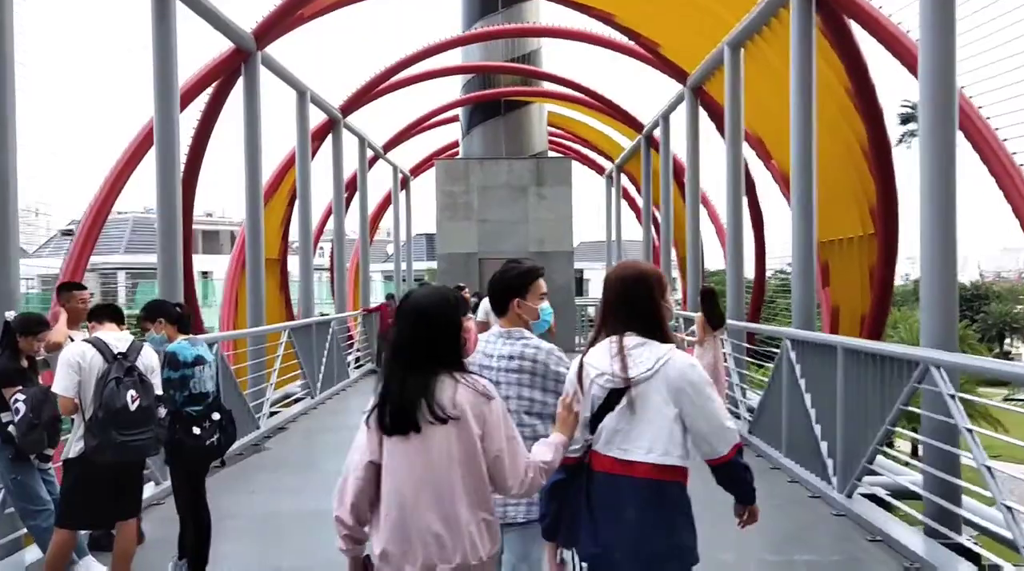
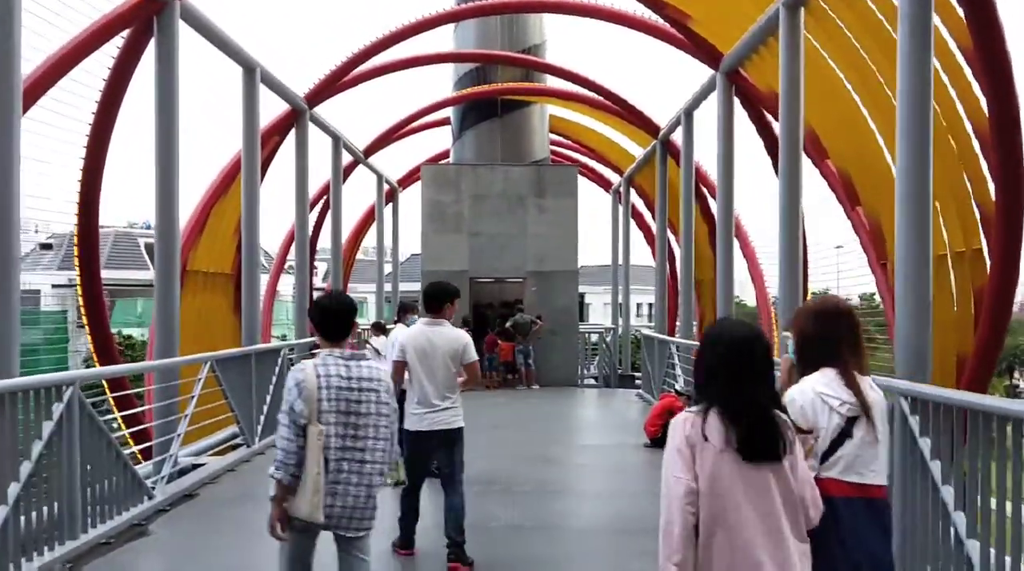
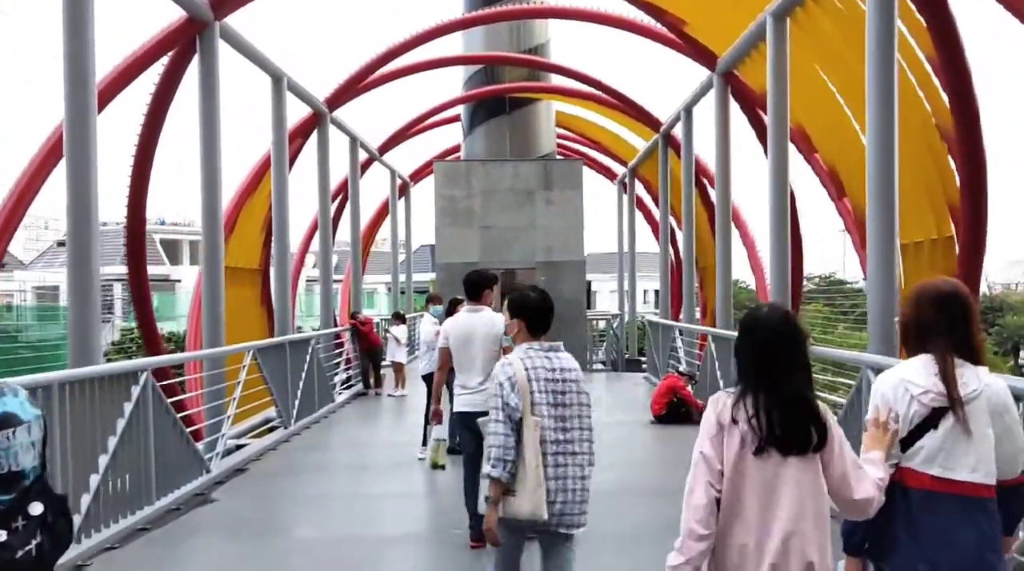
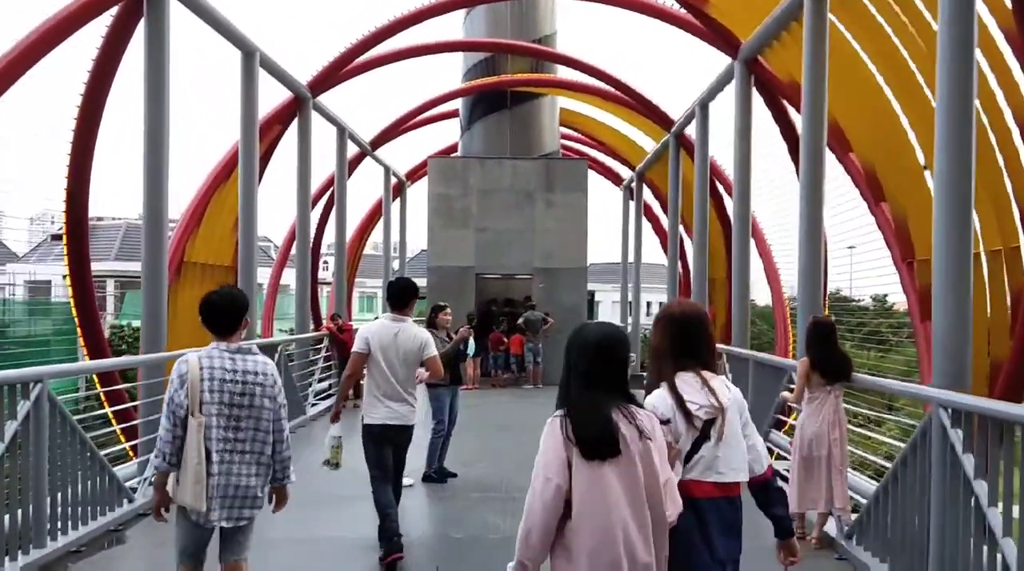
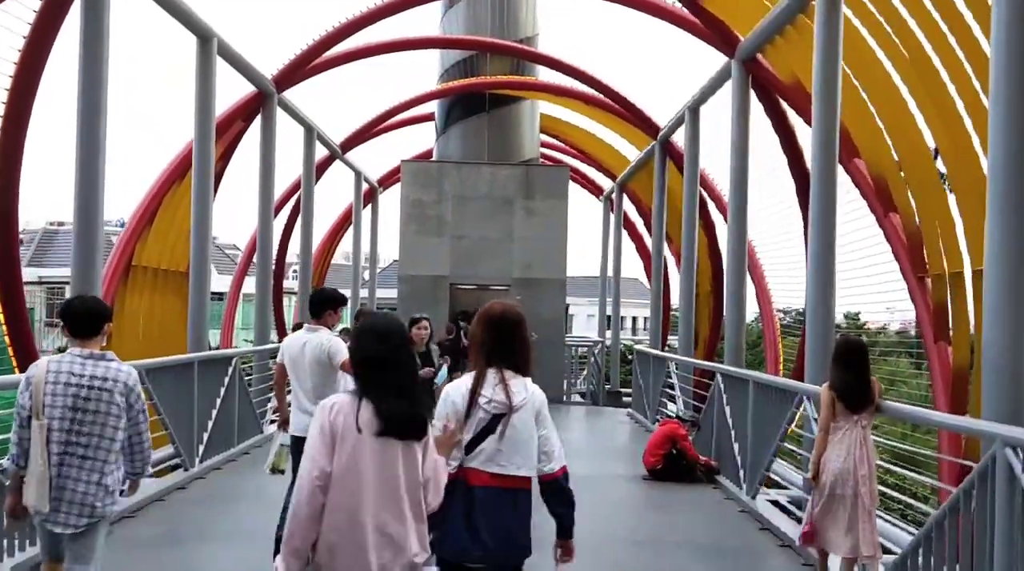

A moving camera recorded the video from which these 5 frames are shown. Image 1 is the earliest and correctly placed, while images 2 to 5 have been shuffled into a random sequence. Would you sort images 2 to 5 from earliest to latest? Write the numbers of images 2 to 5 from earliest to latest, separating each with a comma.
3, 2, 4, 5
